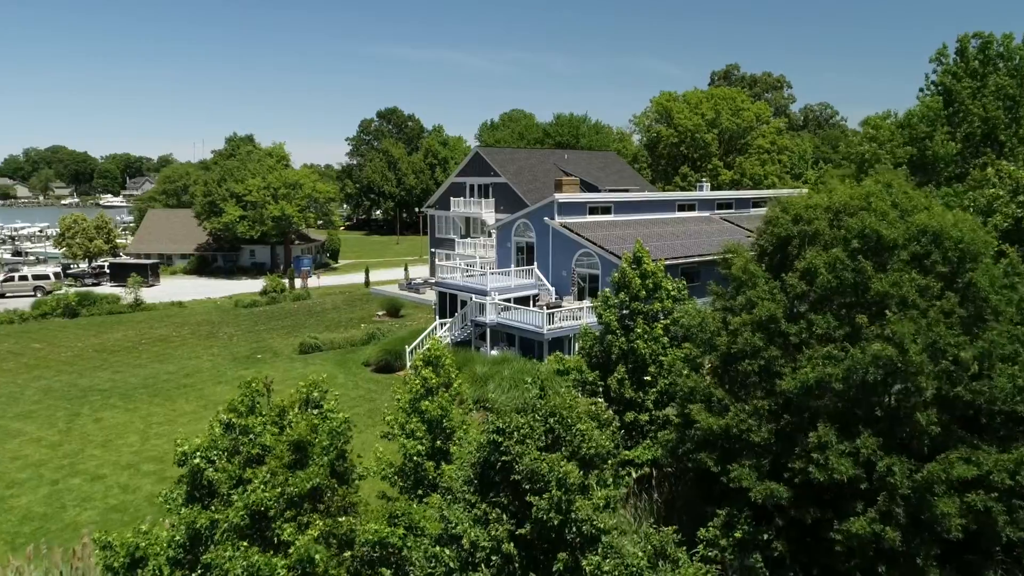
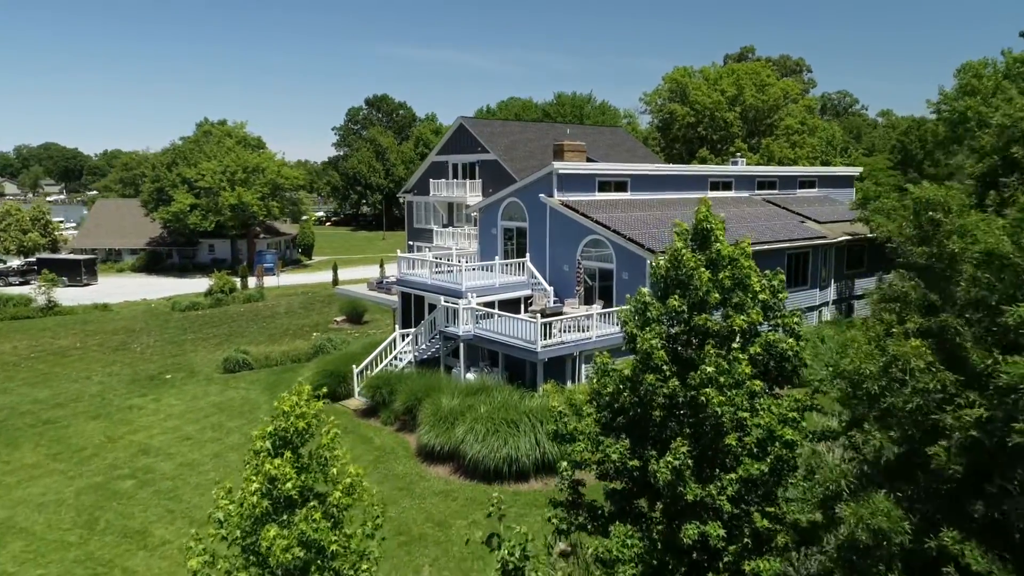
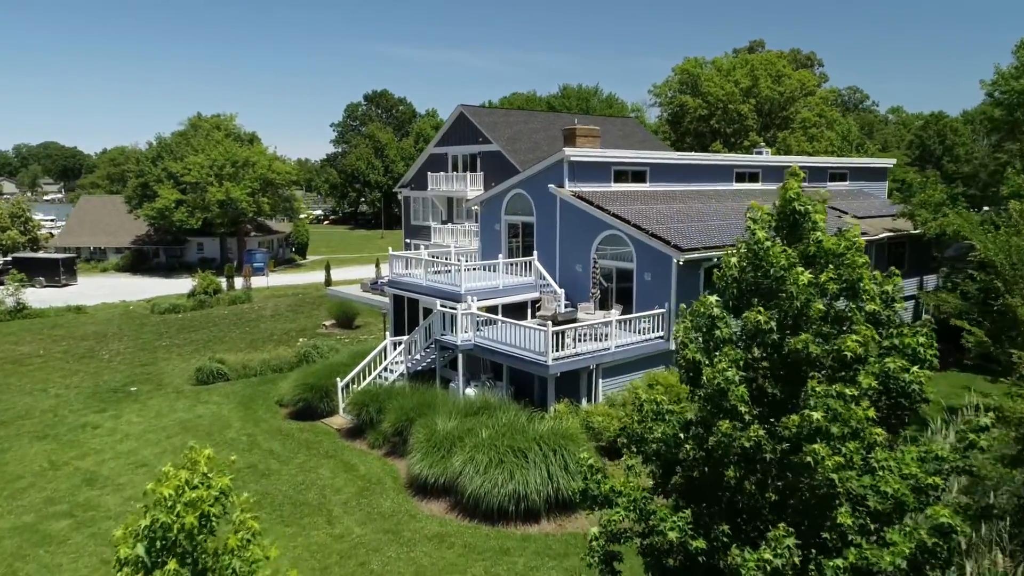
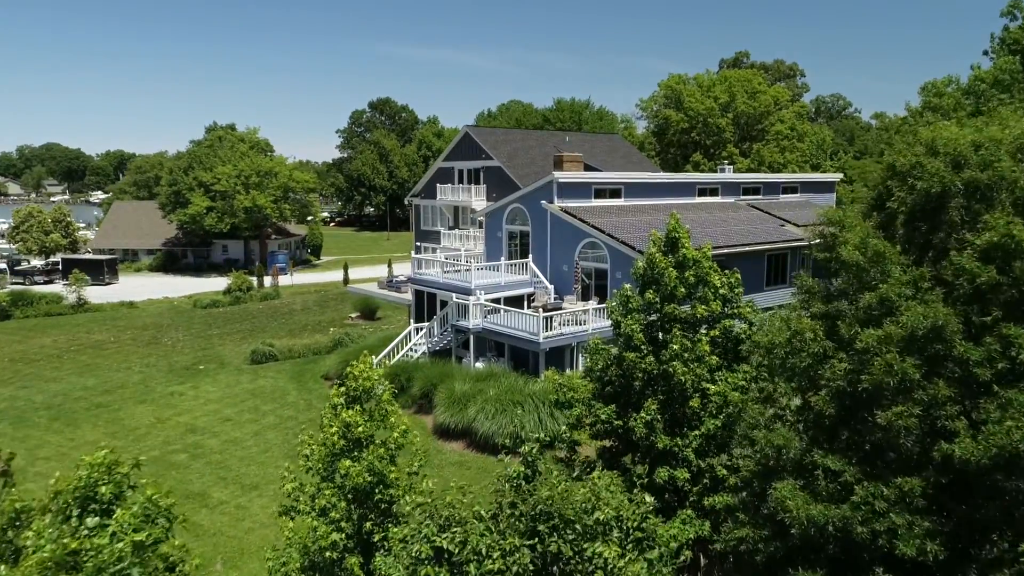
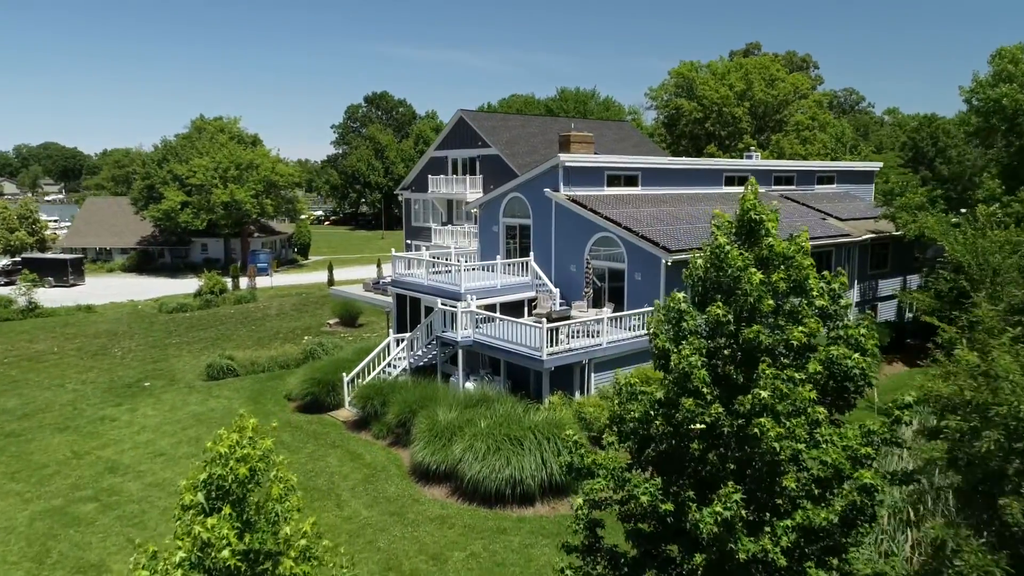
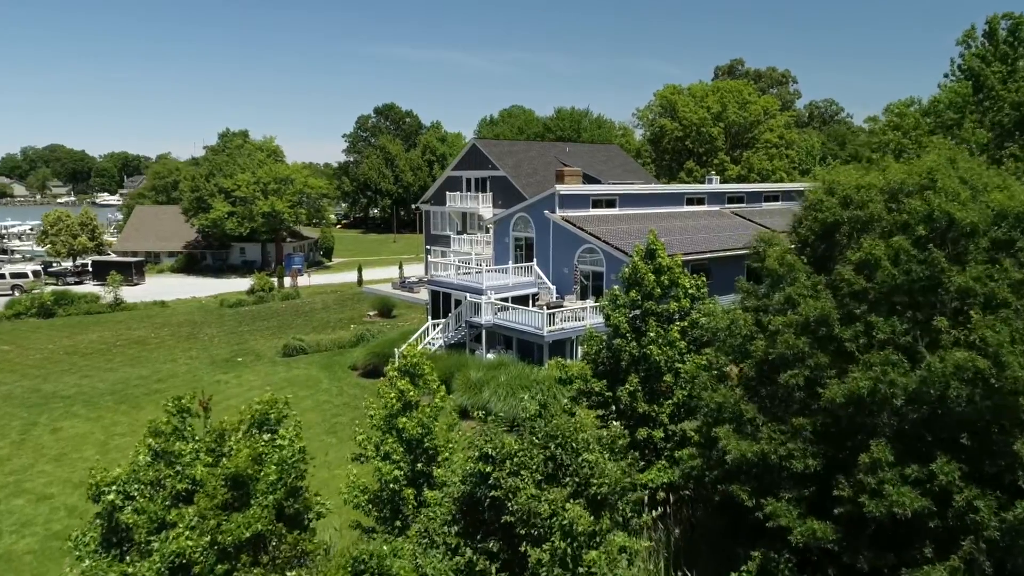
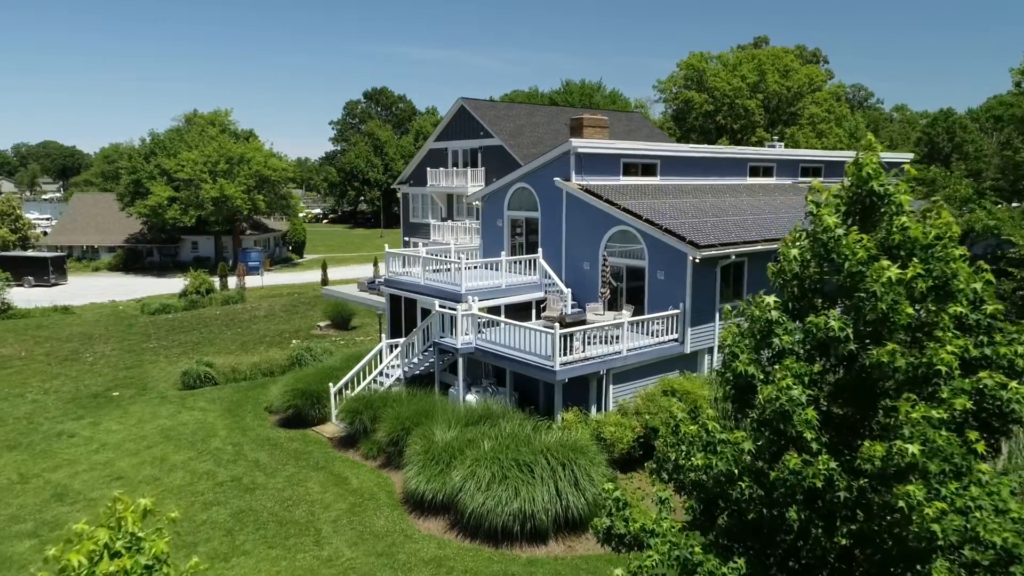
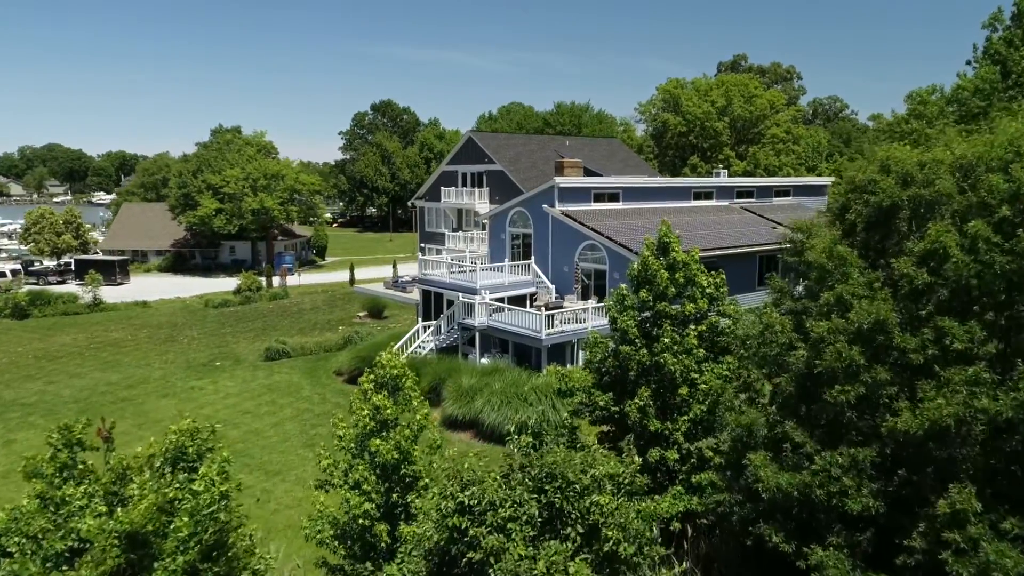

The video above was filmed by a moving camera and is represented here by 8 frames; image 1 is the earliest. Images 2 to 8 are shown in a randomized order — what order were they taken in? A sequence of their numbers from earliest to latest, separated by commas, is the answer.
6, 8, 4, 2, 5, 3, 7
